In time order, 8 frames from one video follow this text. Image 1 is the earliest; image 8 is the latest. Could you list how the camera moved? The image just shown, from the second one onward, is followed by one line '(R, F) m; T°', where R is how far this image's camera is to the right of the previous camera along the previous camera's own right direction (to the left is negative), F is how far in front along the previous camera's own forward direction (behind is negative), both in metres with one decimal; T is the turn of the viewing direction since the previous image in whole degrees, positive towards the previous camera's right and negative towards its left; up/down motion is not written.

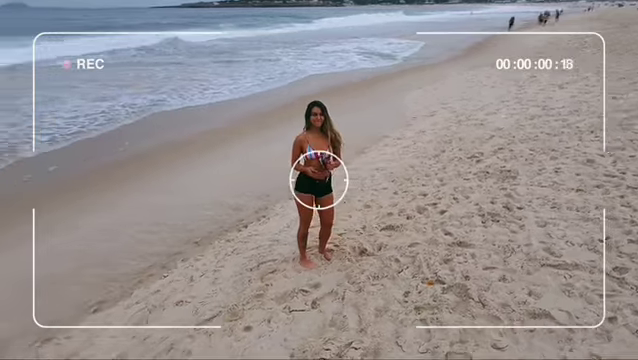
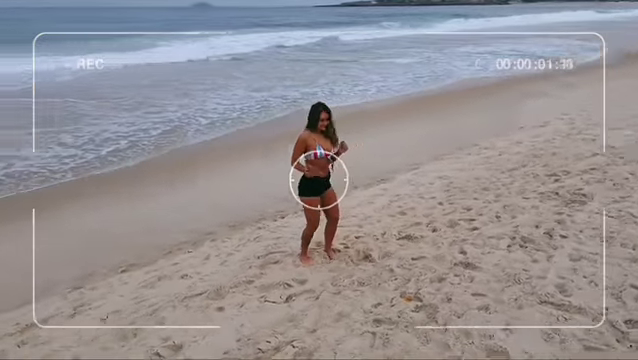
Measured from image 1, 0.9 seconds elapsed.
(+1.1, +0.1) m; -17°
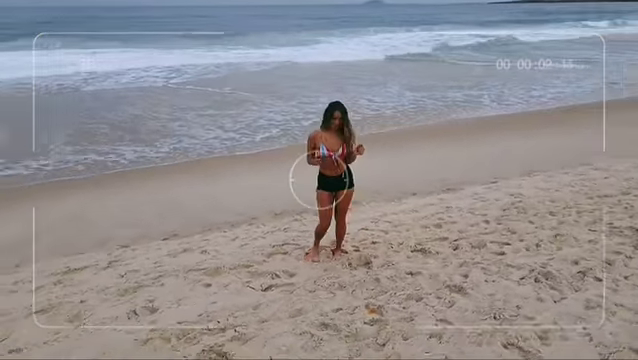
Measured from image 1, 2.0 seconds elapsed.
(+1.2, +0.2) m; -18°
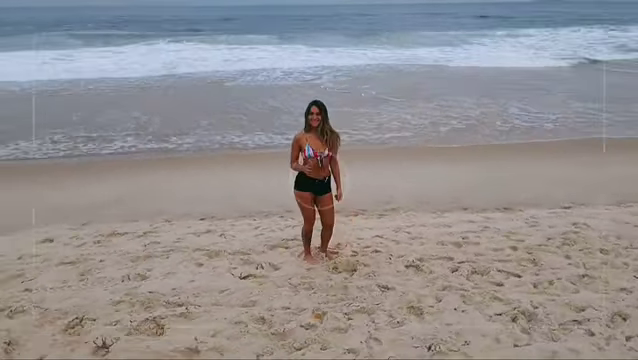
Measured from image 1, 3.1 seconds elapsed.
(+1.3, +0.2) m; -17°
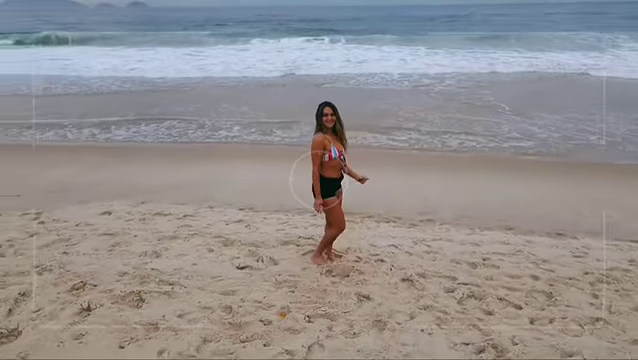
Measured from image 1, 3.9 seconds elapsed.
(+1.0, +0.1) m; -14°
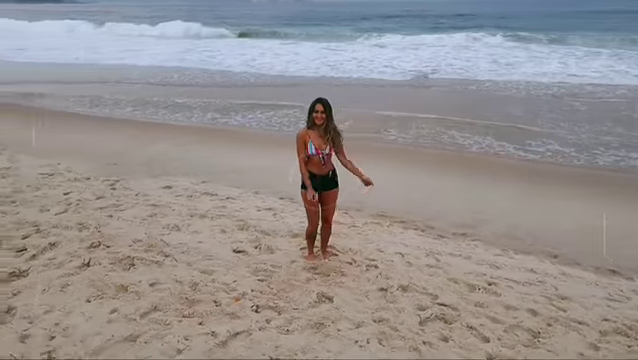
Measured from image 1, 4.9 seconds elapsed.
(+1.2, +0.2) m; -16°
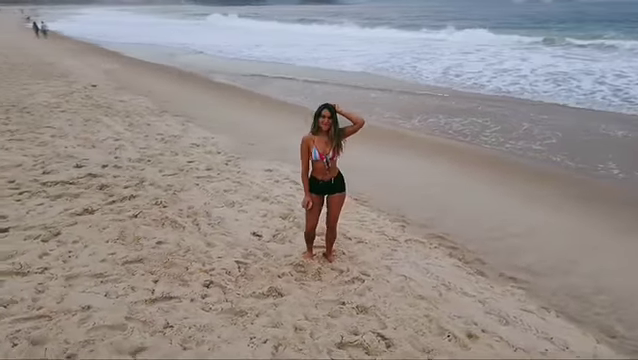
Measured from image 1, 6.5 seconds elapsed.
(+1.8, +0.4) m; -26°
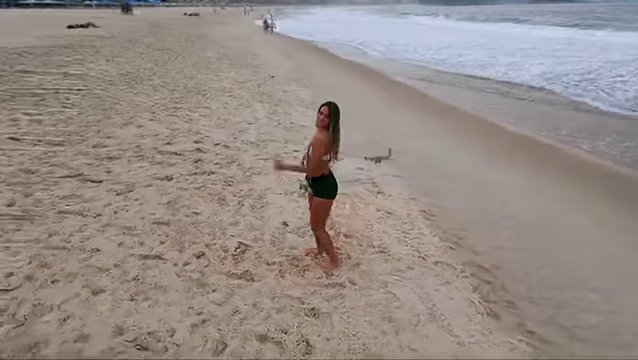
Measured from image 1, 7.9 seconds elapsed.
(+1.6, +0.3) m; -24°
